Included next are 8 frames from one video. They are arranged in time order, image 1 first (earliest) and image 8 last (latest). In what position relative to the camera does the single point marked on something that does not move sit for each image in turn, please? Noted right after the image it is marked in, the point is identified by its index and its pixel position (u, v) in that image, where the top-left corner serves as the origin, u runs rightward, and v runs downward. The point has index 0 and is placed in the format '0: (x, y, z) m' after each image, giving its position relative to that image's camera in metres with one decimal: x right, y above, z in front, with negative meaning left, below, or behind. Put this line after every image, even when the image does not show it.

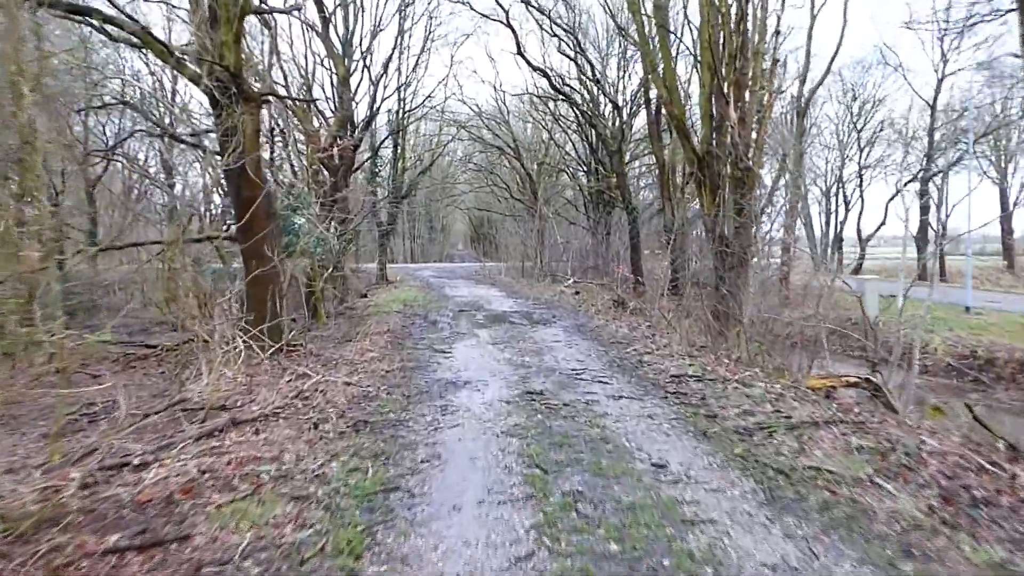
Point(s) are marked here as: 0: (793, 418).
0: (+1.3, -0.6, +4.8) m
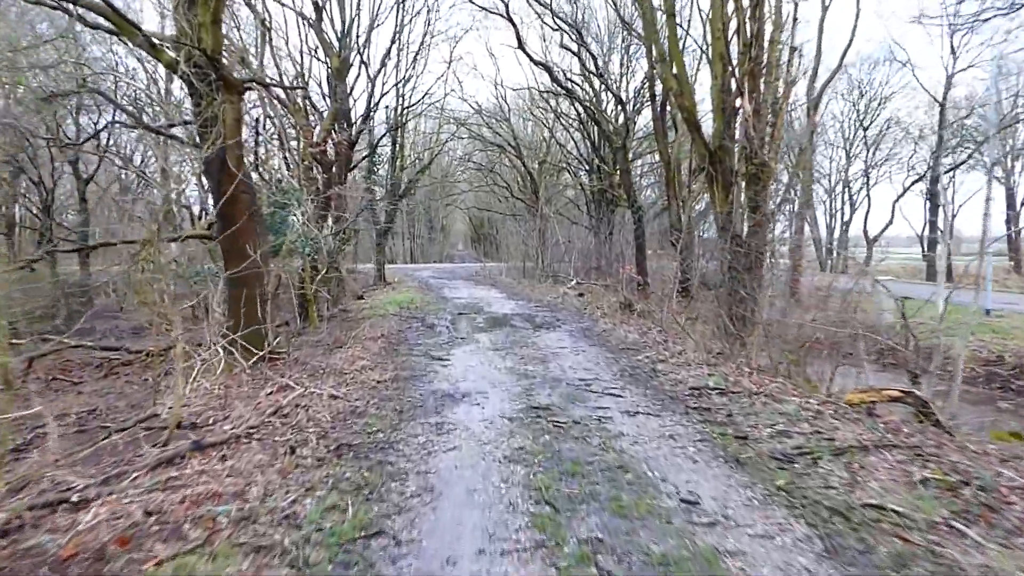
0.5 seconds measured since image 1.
0: (+1.3, -0.6, +4.3) m
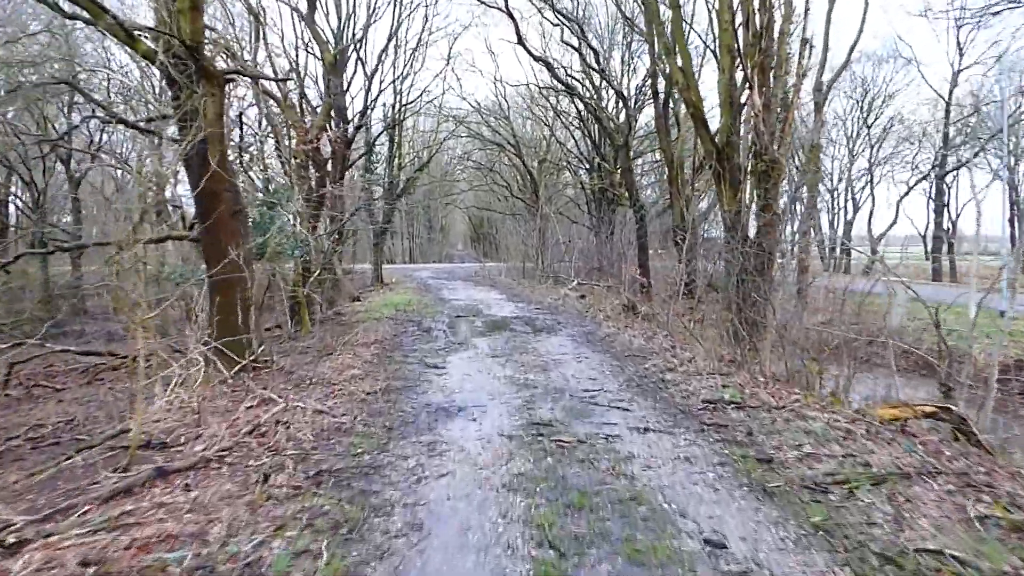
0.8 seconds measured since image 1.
0: (+1.3, -0.7, +3.8) m
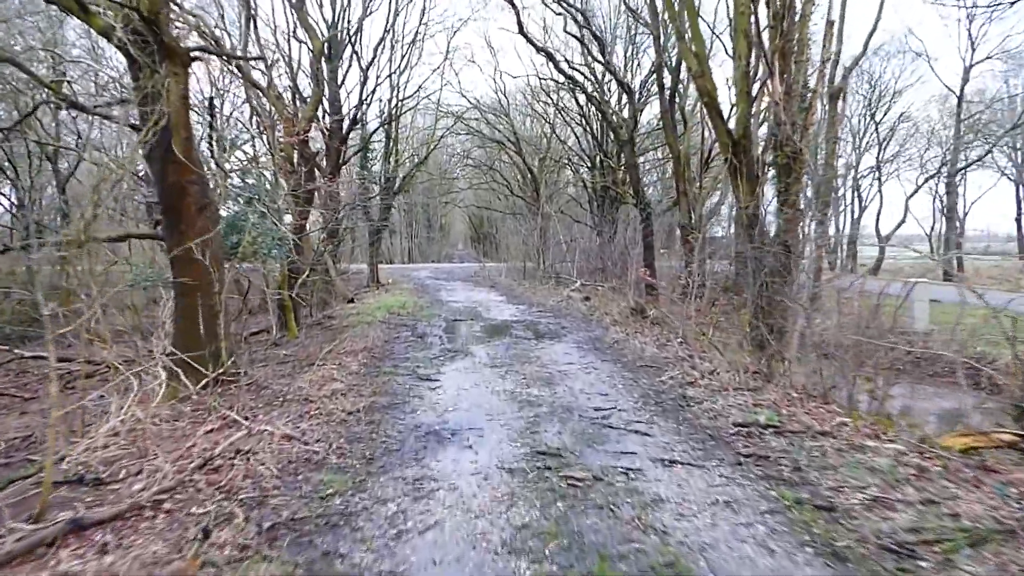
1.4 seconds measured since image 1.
0: (+1.3, -0.7, +3.1) m
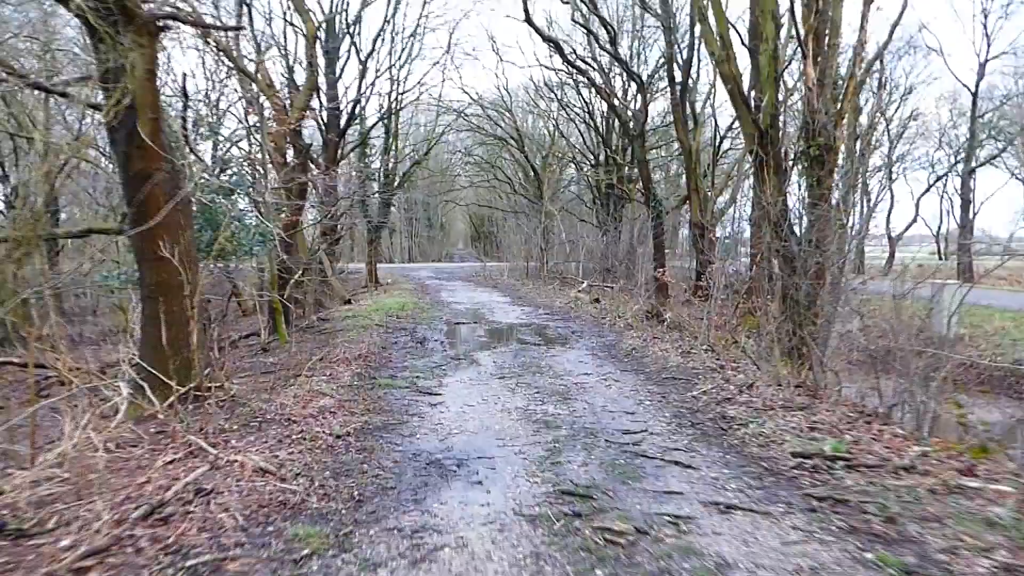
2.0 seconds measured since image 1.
0: (+1.4, -0.7, +2.3) m
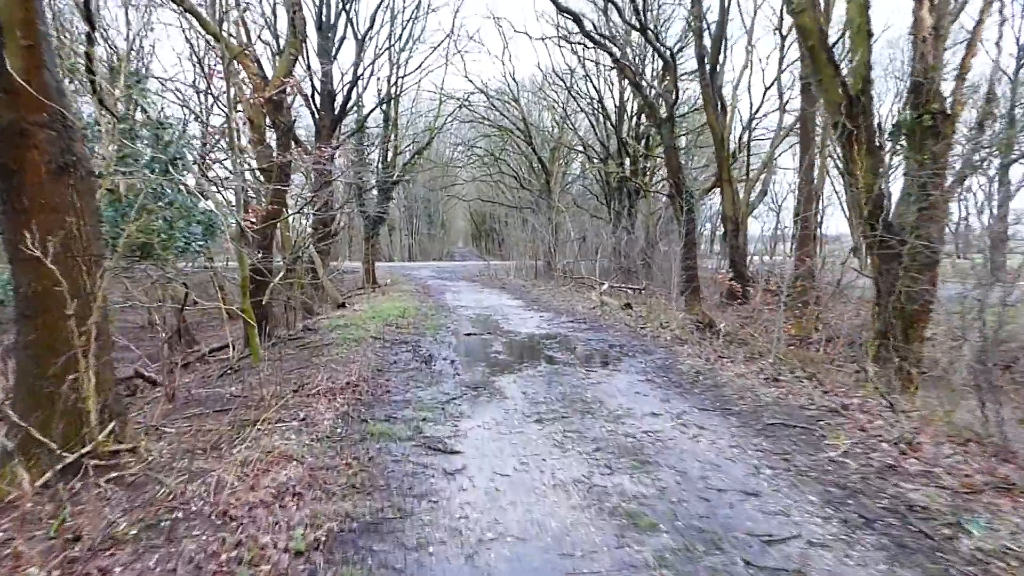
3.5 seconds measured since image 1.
0: (+1.6, -0.8, +0.5) m
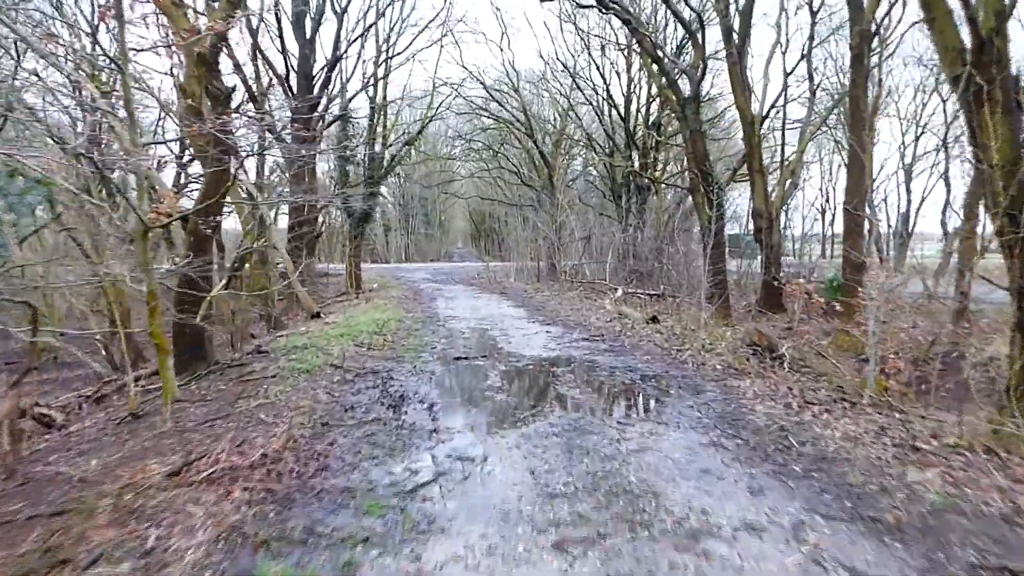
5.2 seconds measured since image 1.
0: (+1.6, -0.8, -1.6) m
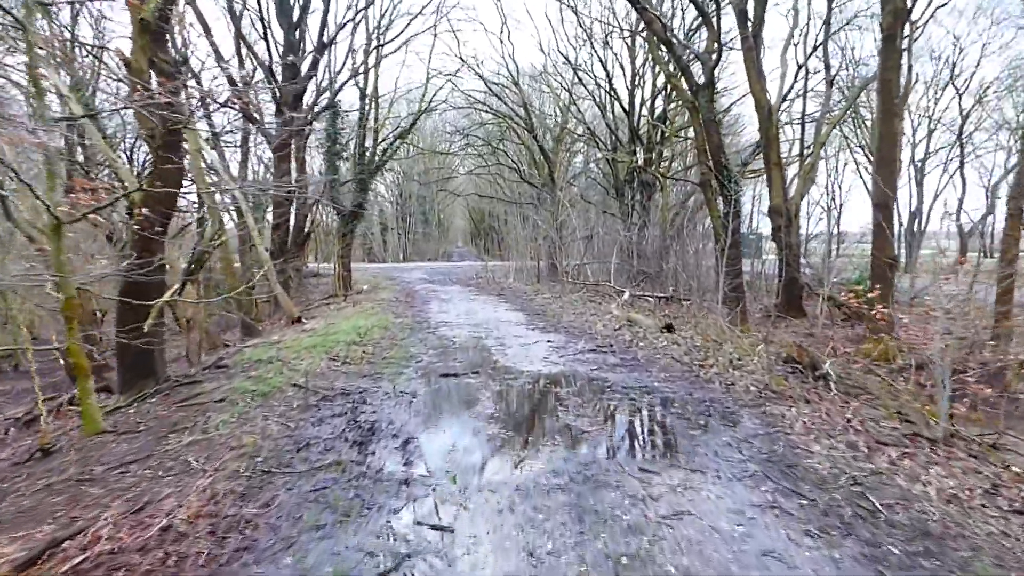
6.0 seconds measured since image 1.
0: (+1.6, -0.9, -2.6) m
